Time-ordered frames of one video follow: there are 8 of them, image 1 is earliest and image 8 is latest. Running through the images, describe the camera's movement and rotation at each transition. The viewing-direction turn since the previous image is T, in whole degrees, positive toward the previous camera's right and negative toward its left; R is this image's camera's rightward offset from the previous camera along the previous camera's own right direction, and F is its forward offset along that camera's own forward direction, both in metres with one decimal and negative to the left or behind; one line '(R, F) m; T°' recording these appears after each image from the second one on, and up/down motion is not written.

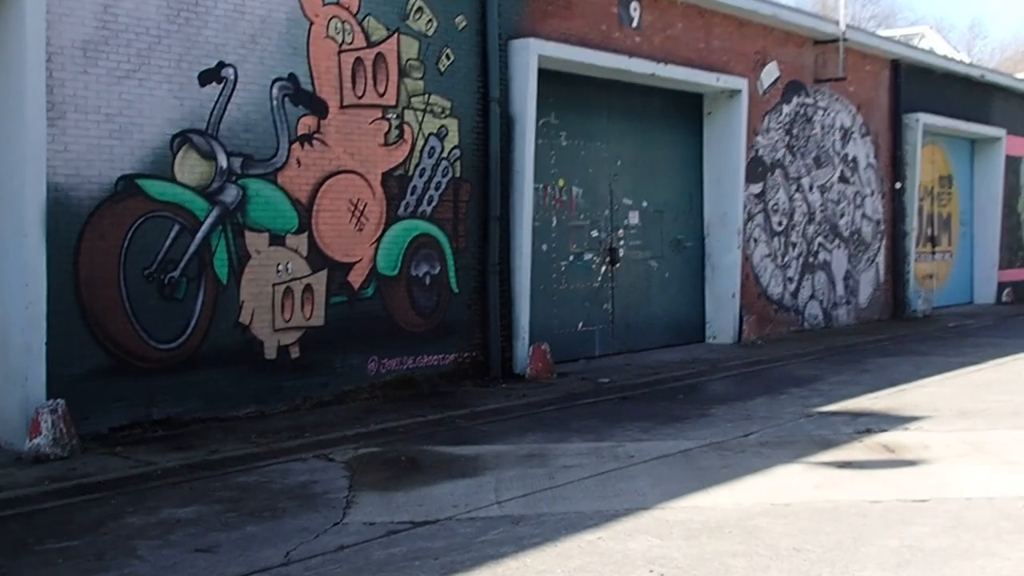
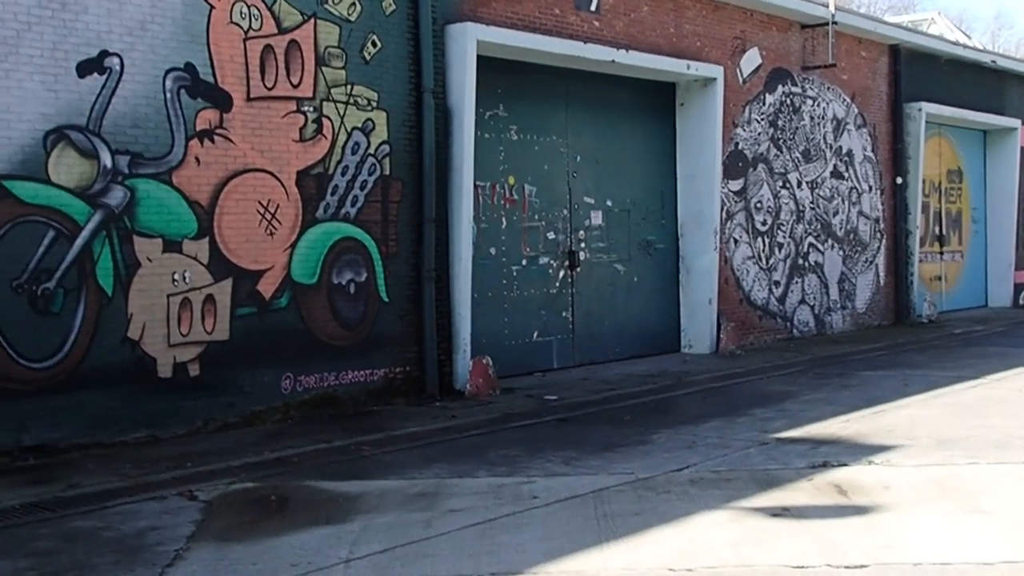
(+0.7, +1.1) m; -1°
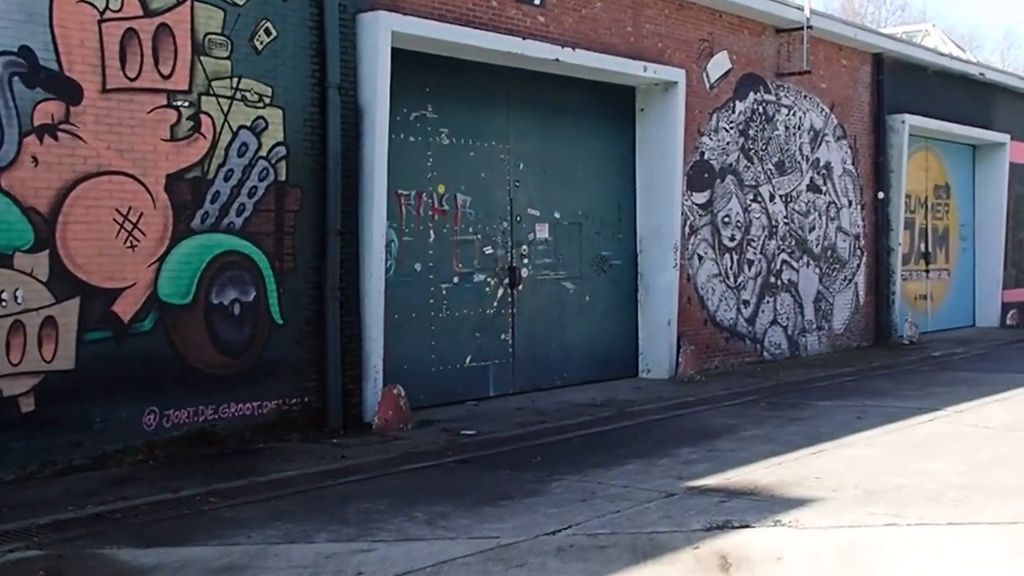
(+0.9, +1.4) m; -1°
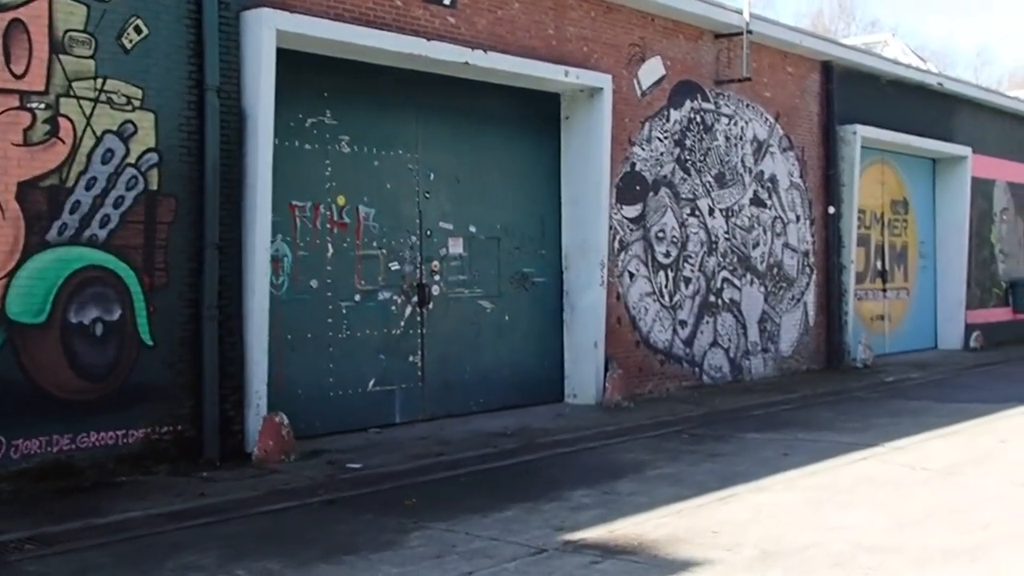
(+0.7, +0.8) m; +1°
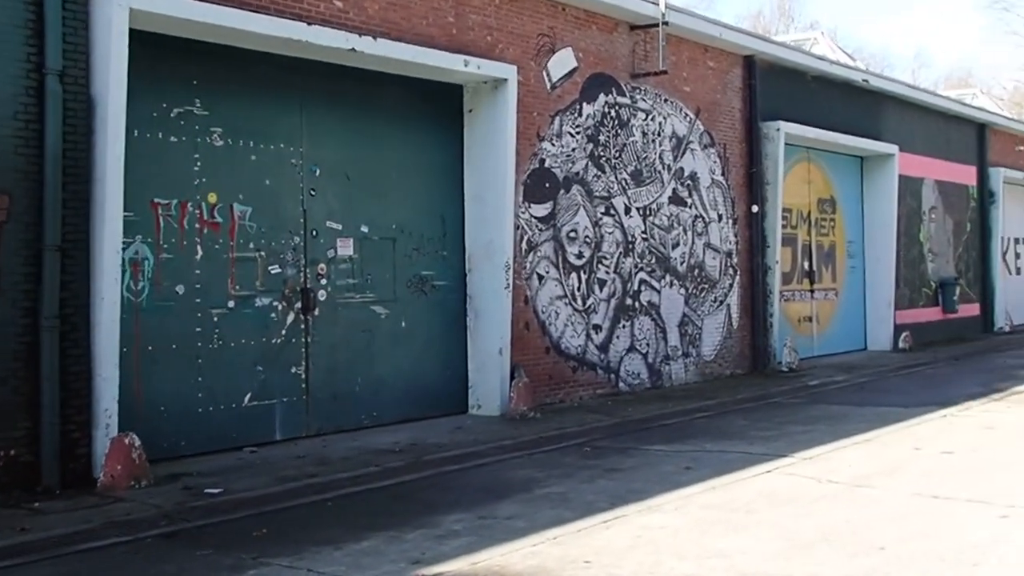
(+0.5, +0.9) m; +2°
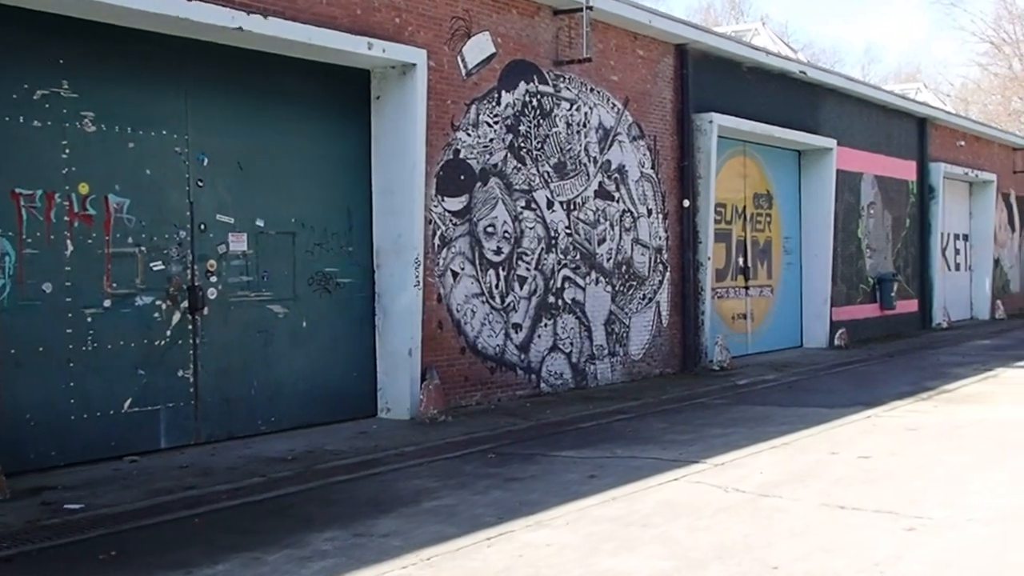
(+0.4, +0.6) m; +2°
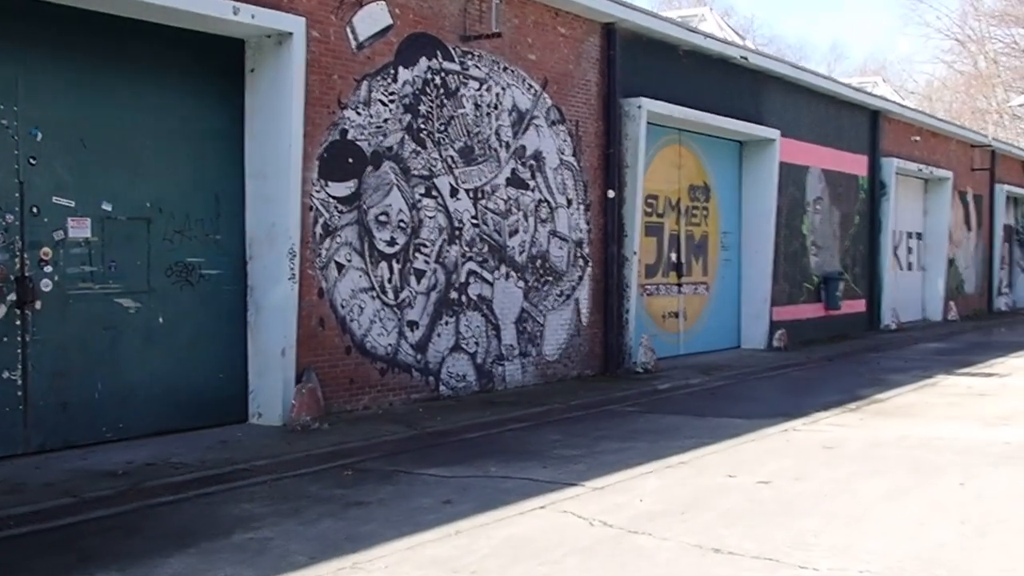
(+0.7, +1.1) m; +1°
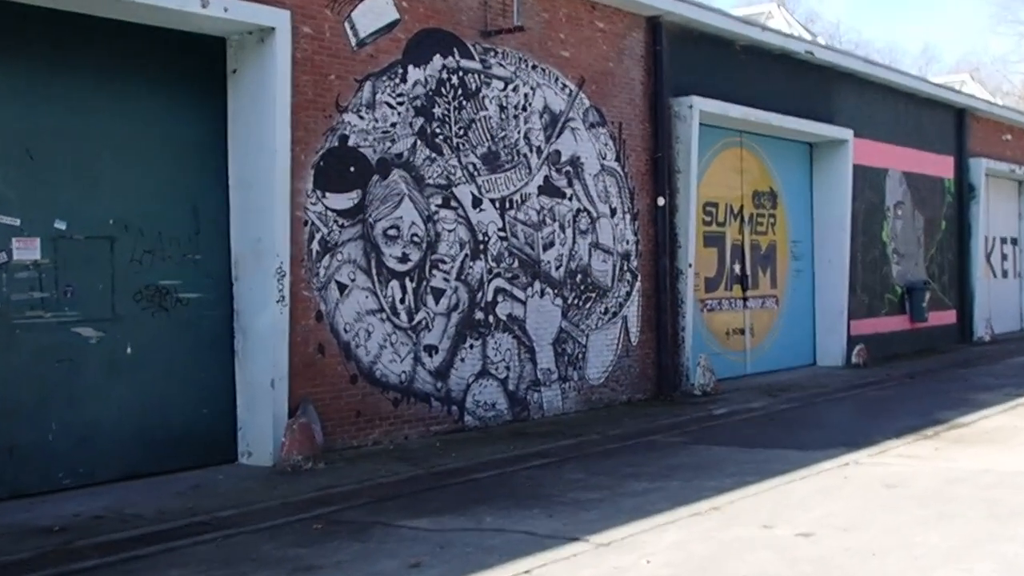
(+0.6, +1.3) m; -4°
